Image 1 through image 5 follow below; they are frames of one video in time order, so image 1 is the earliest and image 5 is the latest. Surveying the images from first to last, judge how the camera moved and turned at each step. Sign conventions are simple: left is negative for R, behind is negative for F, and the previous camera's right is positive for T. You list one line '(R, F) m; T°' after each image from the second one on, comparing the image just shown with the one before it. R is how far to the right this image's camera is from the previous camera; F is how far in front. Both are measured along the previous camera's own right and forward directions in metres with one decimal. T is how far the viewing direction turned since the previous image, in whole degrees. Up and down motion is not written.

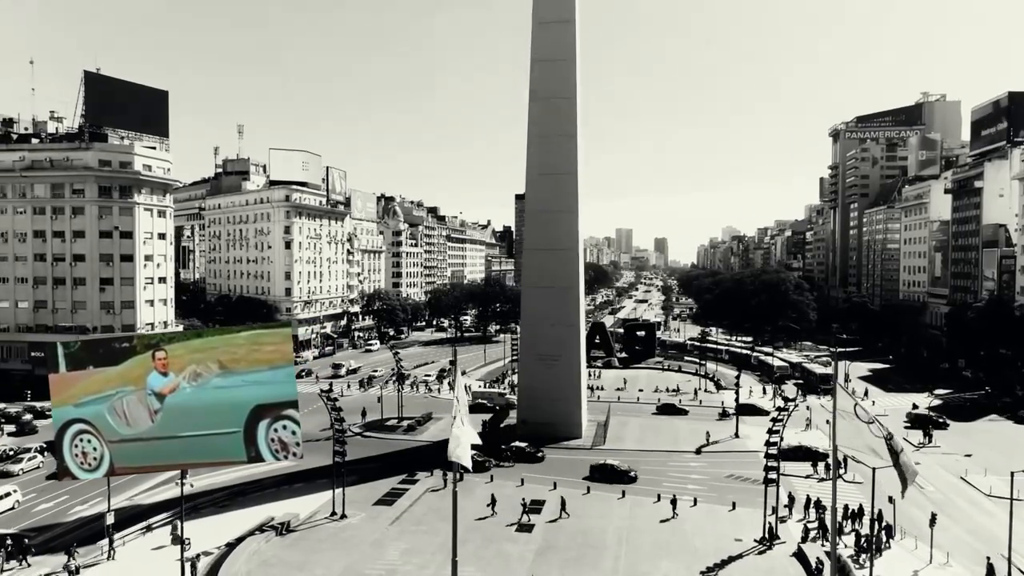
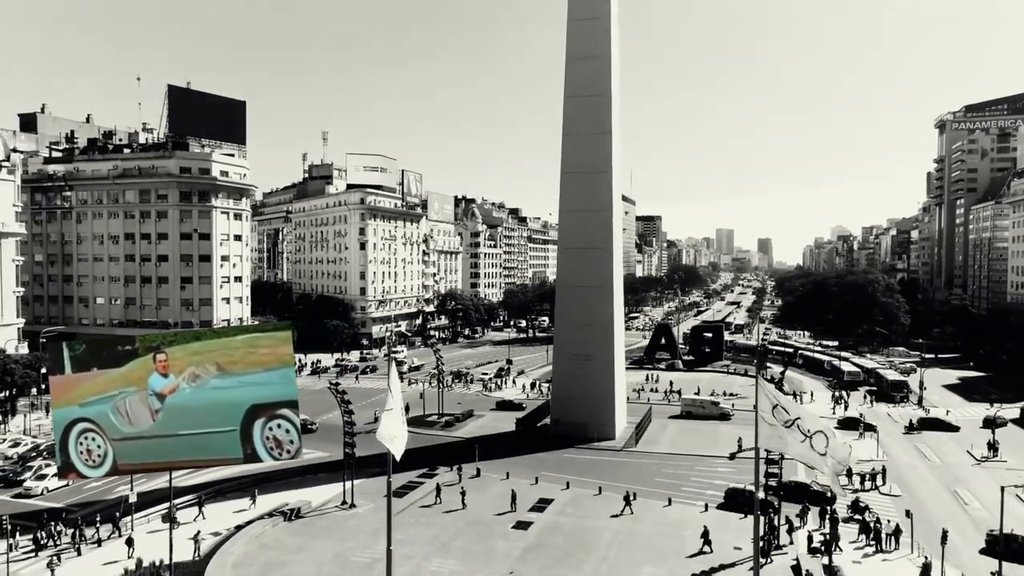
(+4.7, +0.2) m; -8°
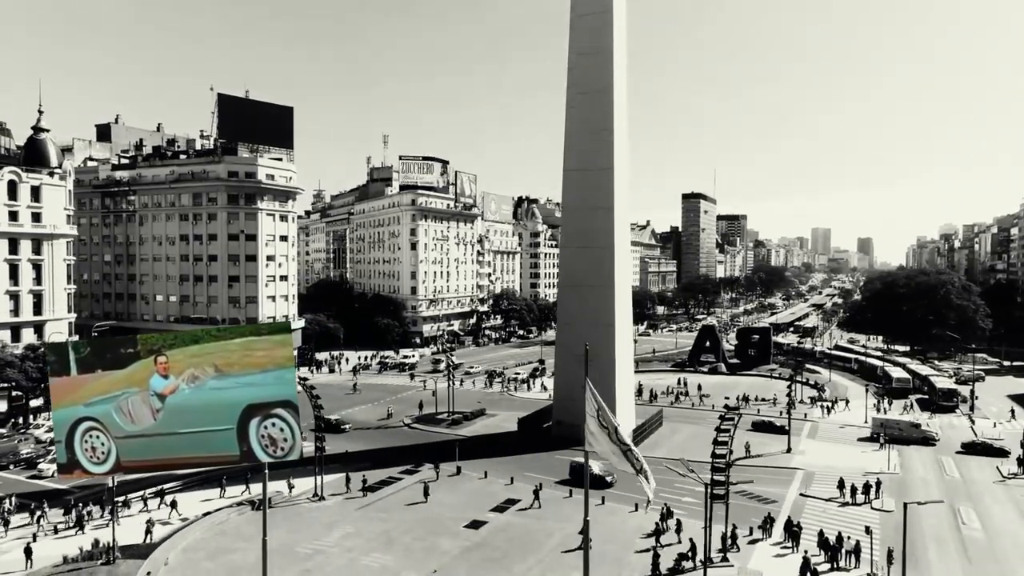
(+6.3, +0.6) m; -7°
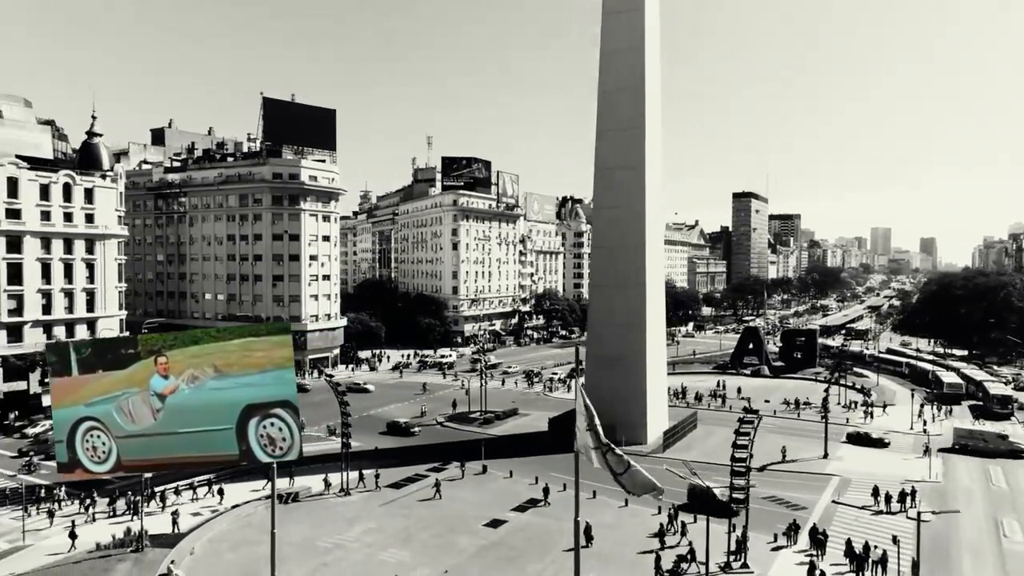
(+1.4, +0.1) m; -4°
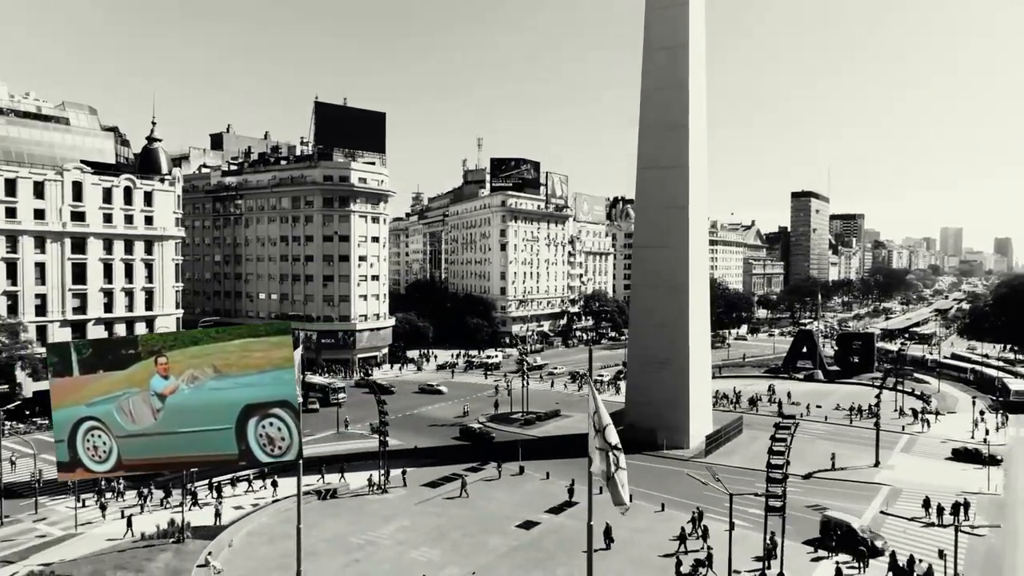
(+1.0, +0.2) m; -4°
